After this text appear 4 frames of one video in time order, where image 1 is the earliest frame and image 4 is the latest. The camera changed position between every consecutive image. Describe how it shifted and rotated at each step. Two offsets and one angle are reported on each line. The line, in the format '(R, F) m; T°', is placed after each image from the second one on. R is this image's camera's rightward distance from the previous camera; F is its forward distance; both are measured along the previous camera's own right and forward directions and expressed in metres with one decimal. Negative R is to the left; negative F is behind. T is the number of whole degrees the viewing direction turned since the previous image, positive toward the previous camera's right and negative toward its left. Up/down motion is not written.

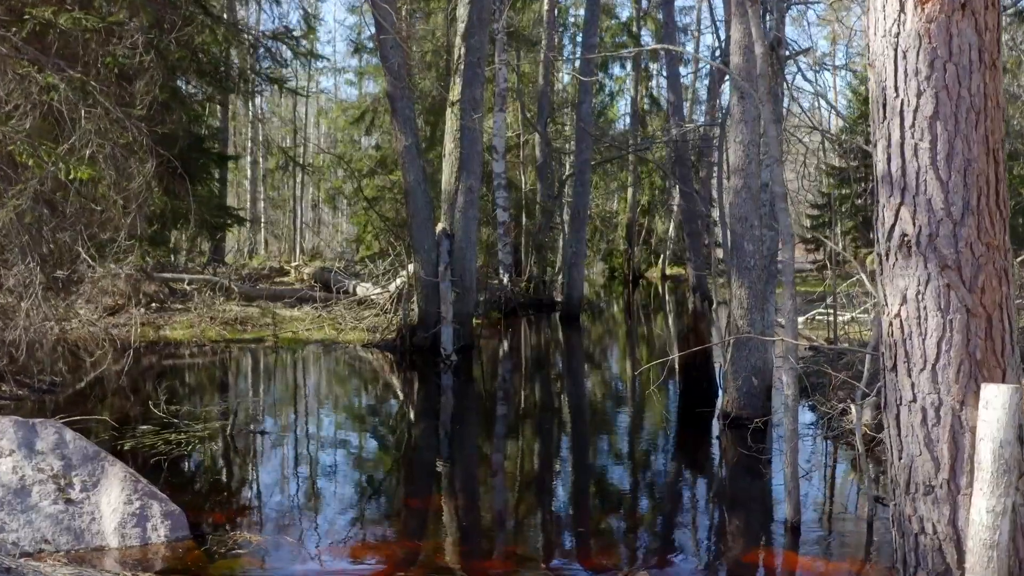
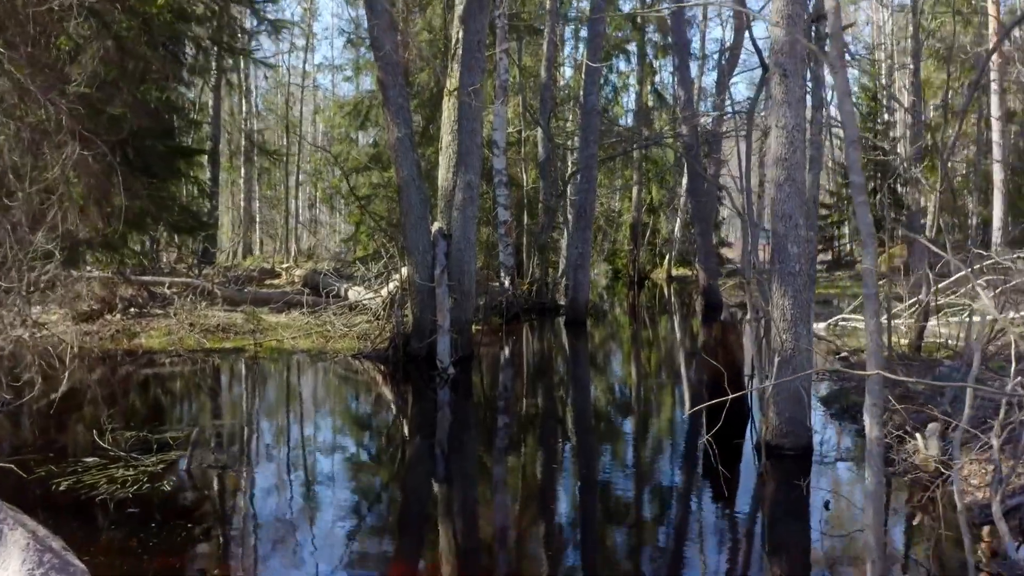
(0.0, +0.8) m; 0°
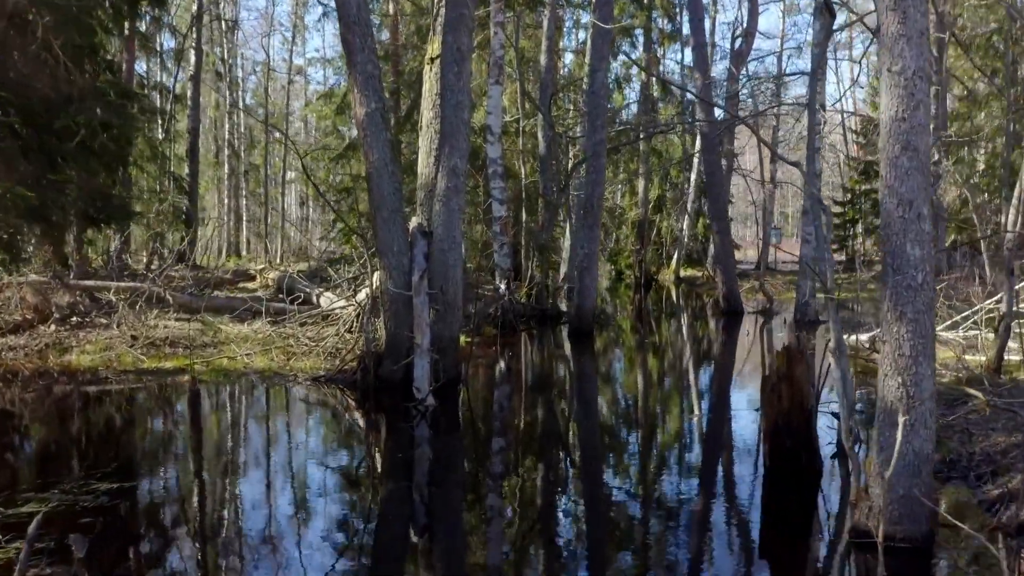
(0.0, +1.6) m; 0°
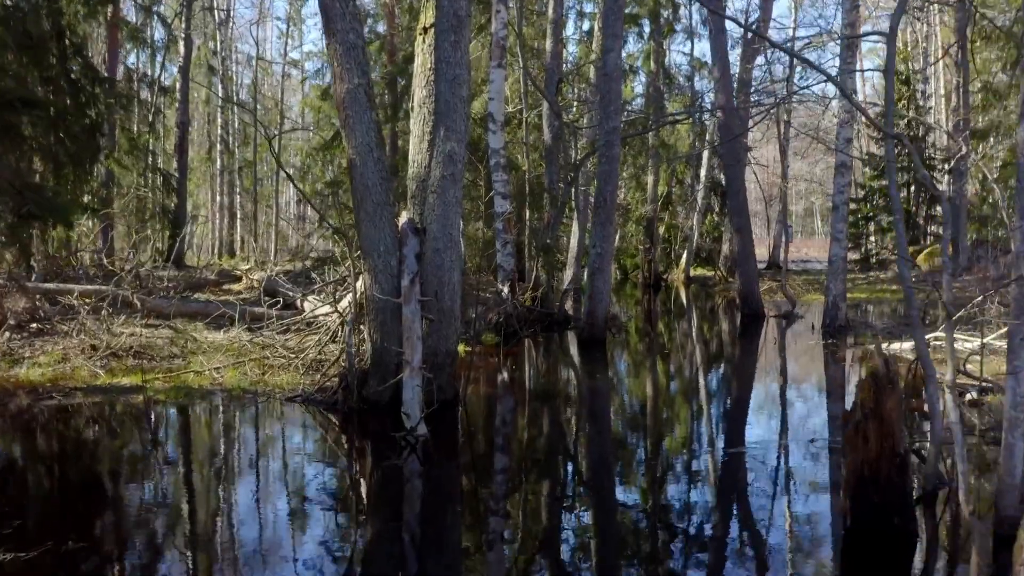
(0.0, +1.0) m; 0°
